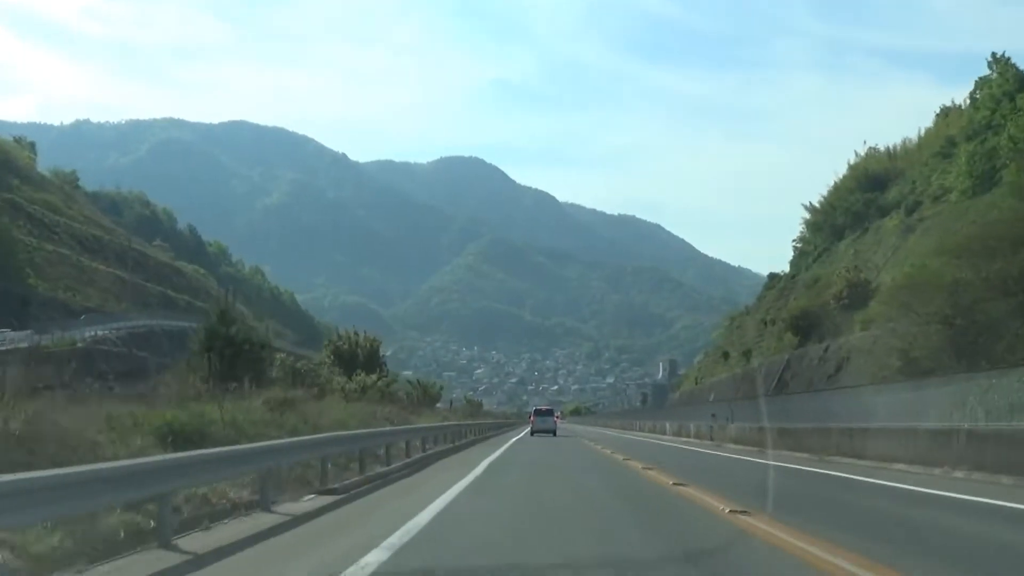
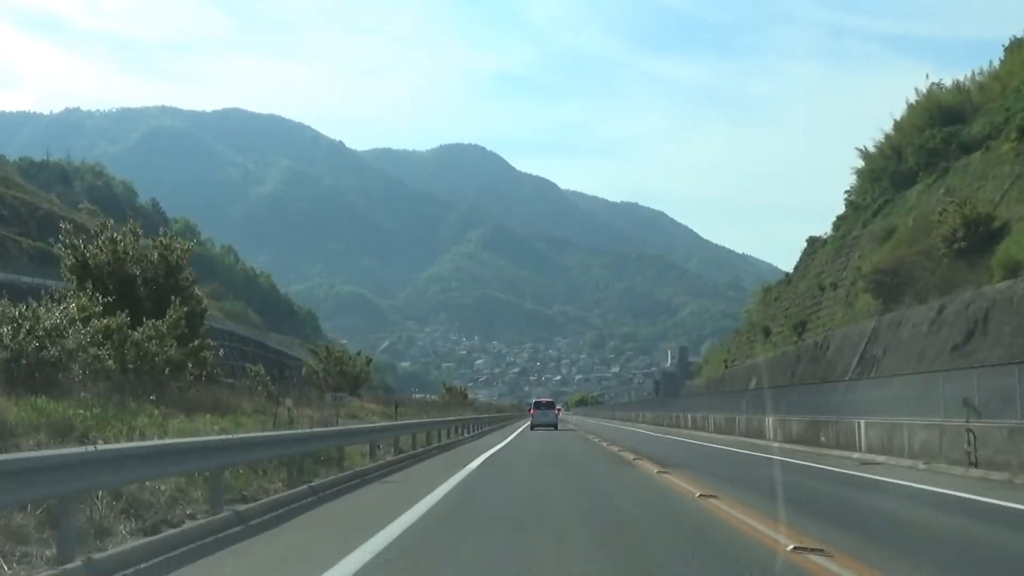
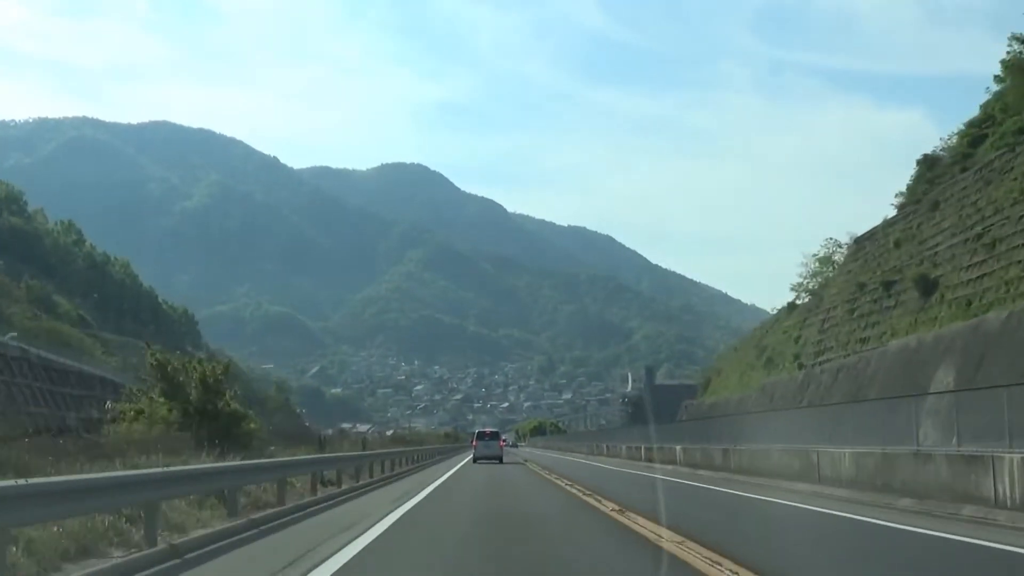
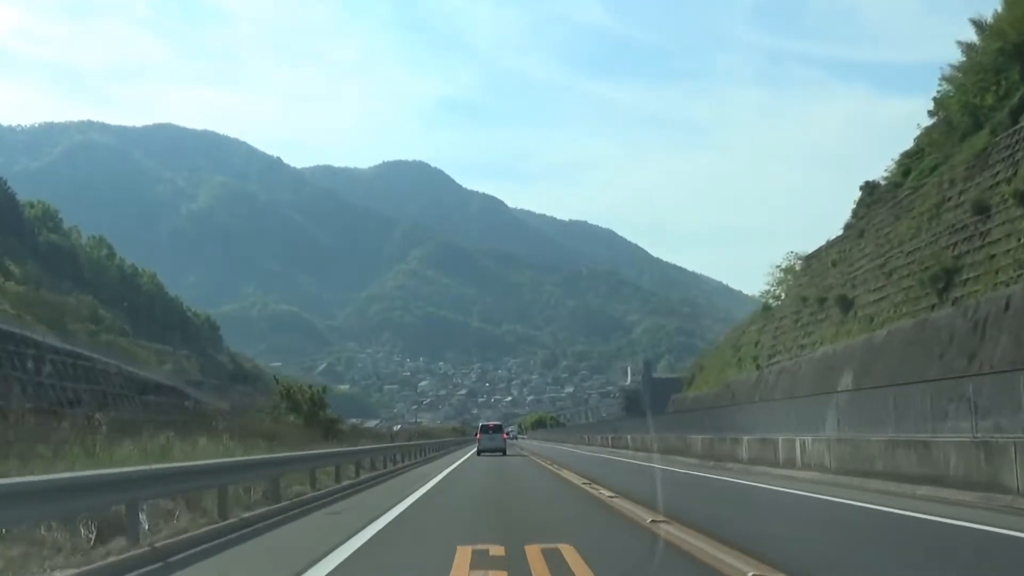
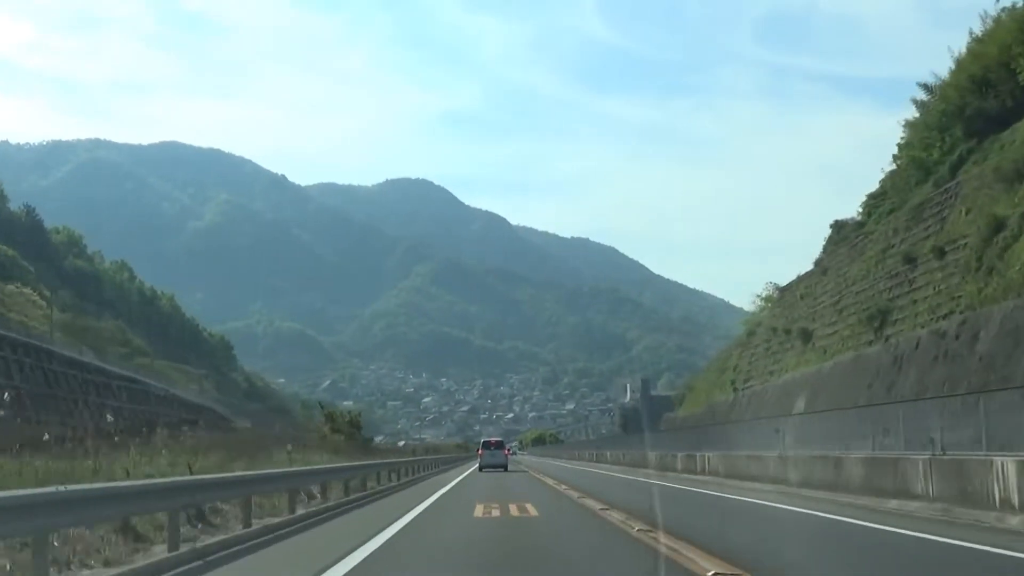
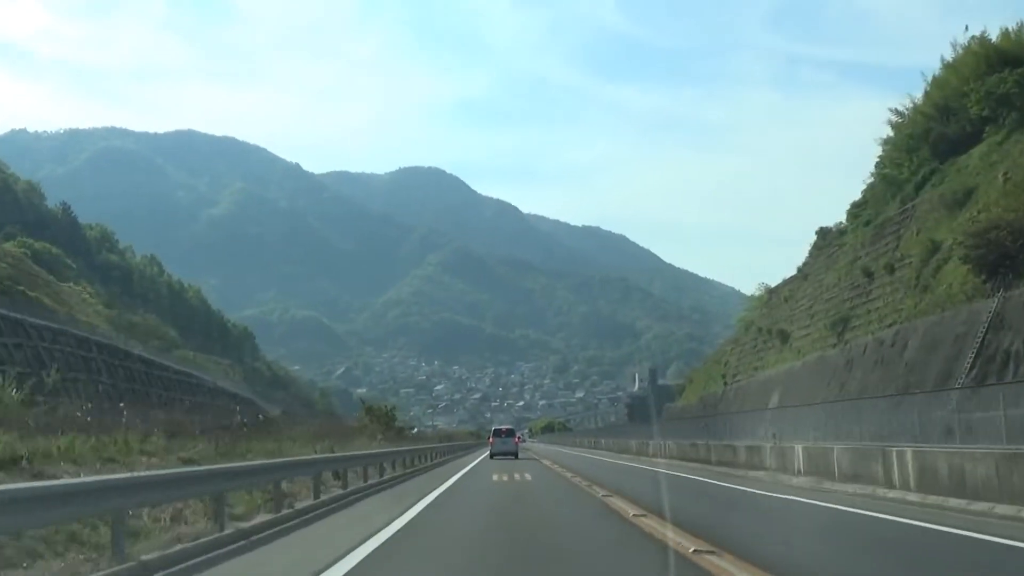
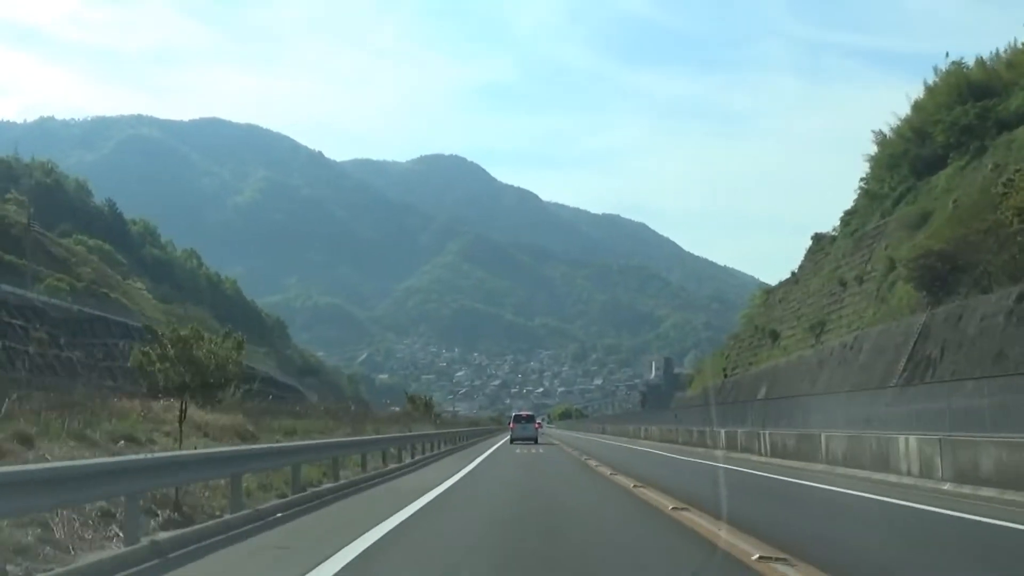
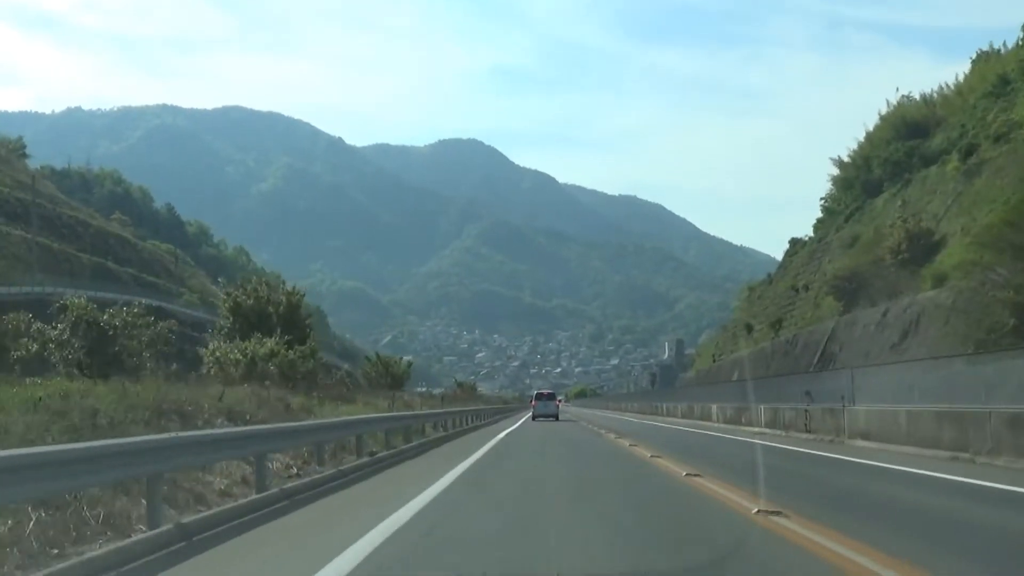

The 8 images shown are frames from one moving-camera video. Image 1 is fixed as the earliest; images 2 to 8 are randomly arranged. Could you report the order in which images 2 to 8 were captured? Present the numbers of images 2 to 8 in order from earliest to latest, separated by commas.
8, 2, 7, 6, 5, 4, 3
